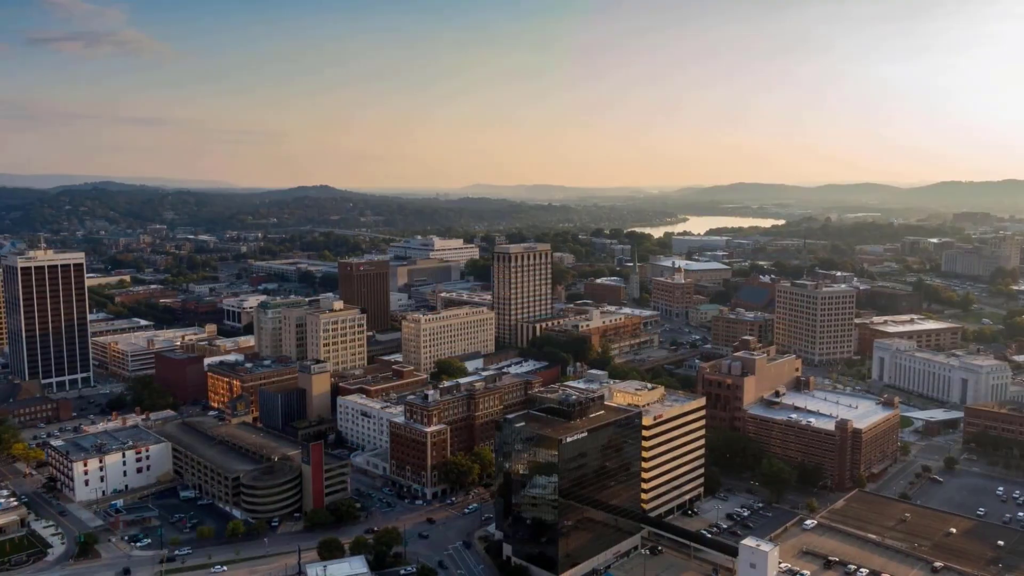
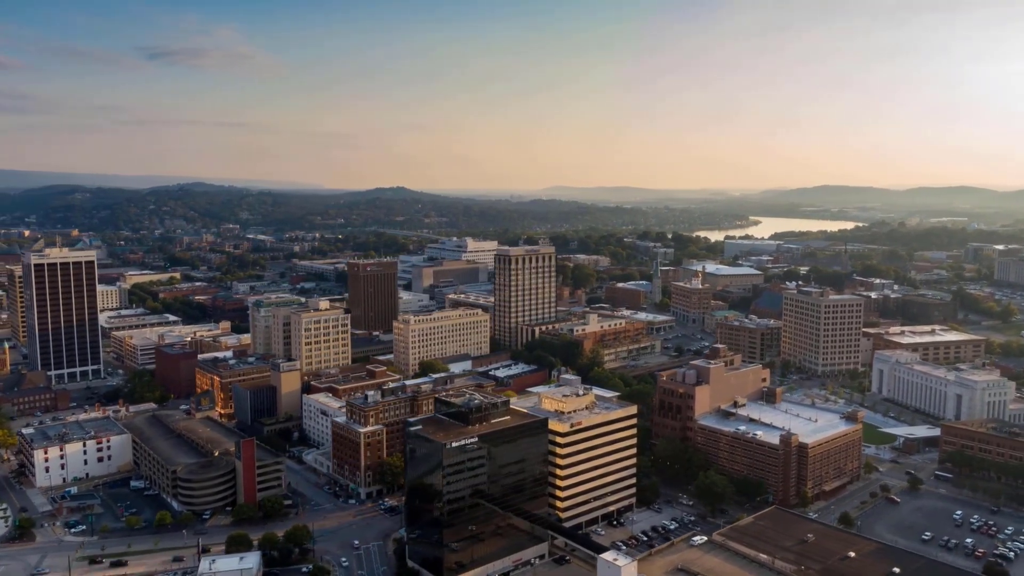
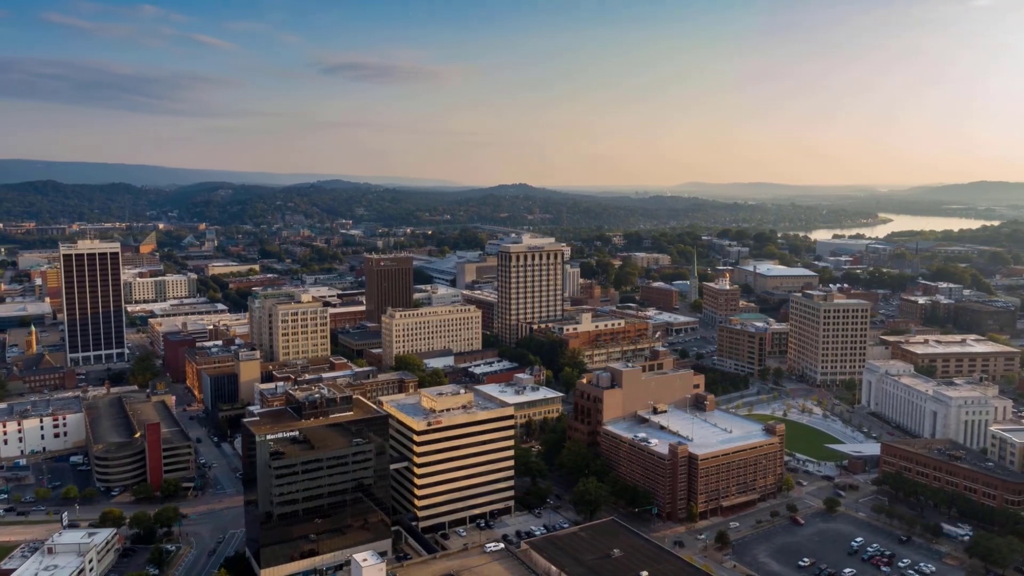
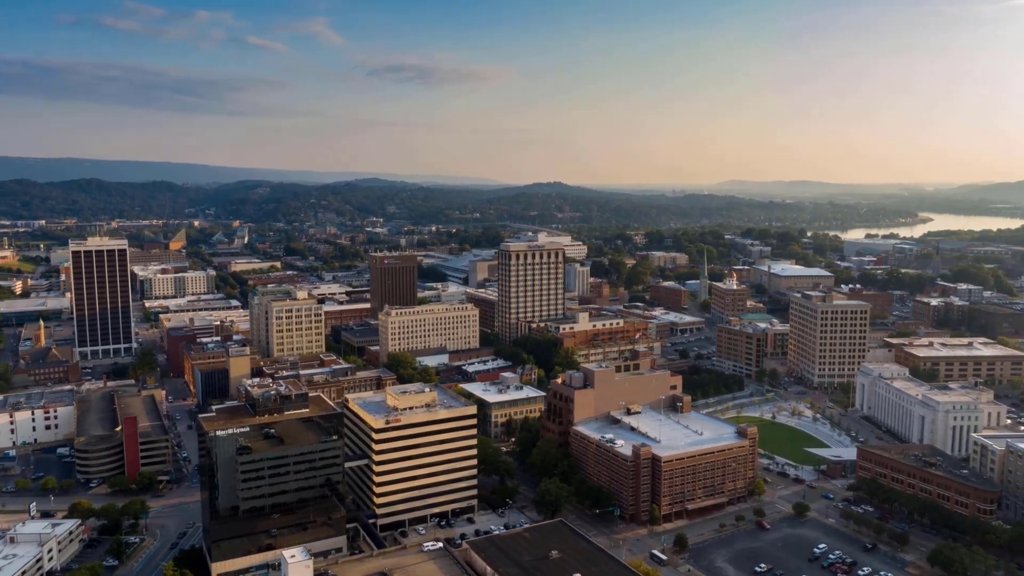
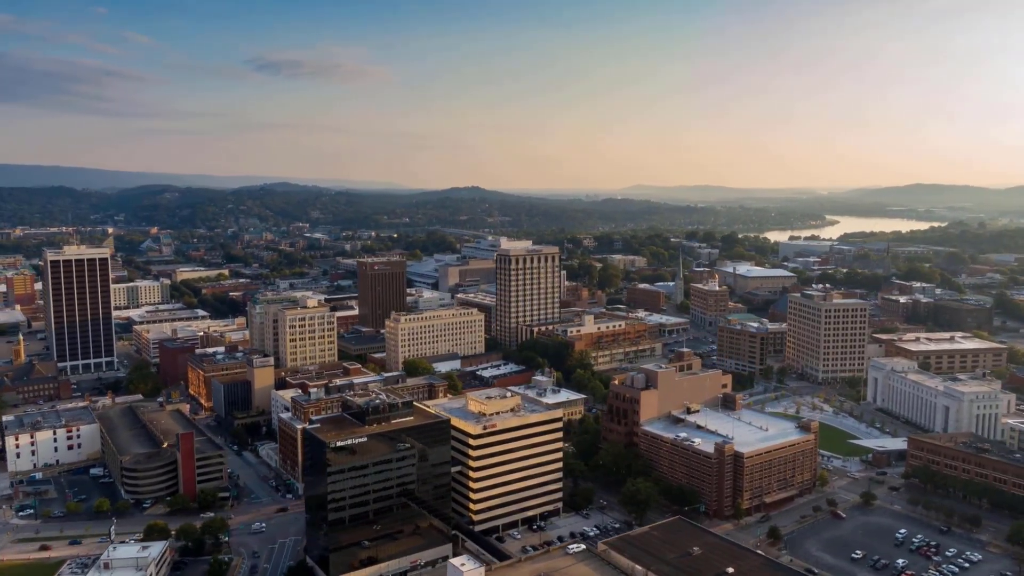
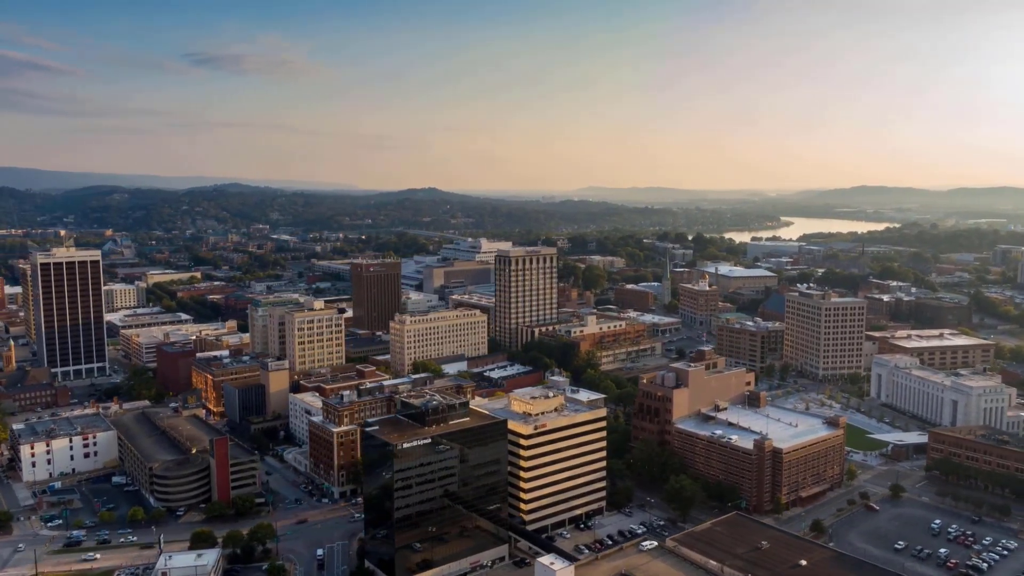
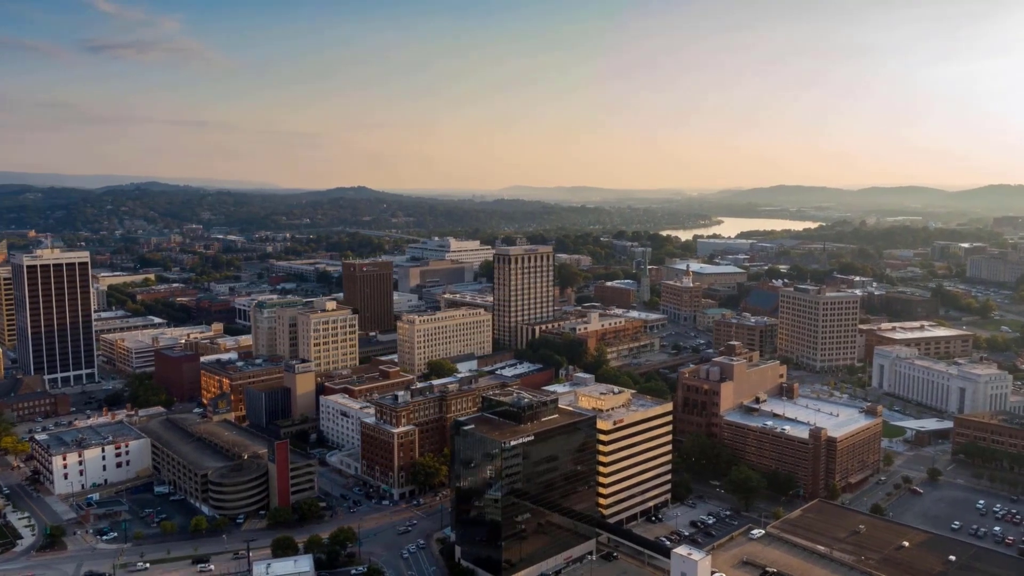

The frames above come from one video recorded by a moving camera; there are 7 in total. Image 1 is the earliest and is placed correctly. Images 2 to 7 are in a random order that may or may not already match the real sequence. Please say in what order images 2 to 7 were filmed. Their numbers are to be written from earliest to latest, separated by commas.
7, 2, 6, 5, 3, 4
